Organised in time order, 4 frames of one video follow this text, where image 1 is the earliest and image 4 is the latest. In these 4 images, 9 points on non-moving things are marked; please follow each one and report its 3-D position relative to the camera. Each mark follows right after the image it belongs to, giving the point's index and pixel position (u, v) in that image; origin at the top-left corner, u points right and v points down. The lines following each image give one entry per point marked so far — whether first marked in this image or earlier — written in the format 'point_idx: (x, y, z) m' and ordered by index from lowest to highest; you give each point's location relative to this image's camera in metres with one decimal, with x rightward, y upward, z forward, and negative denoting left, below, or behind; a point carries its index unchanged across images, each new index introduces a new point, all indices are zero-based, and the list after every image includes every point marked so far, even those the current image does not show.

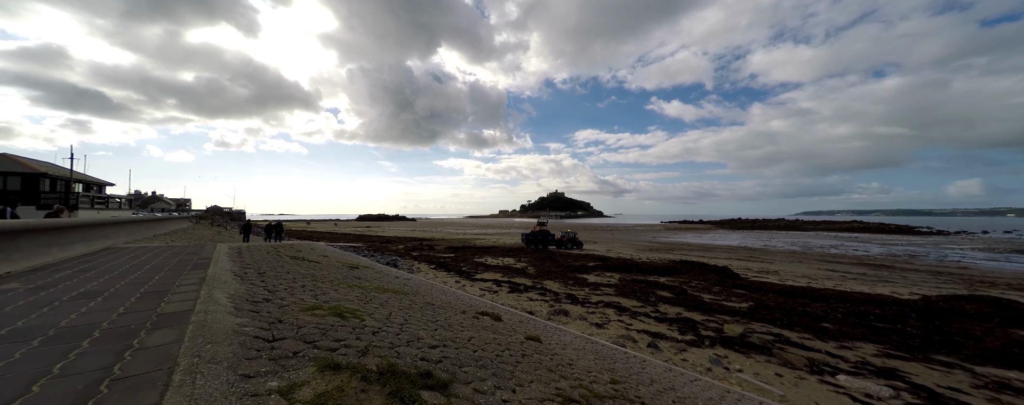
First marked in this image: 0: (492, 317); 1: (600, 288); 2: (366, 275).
0: (-0.4, -2.5, +6.4) m
1: (+4.7, -4.6, +15.8) m
2: (-4.6, -2.3, +9.3) m
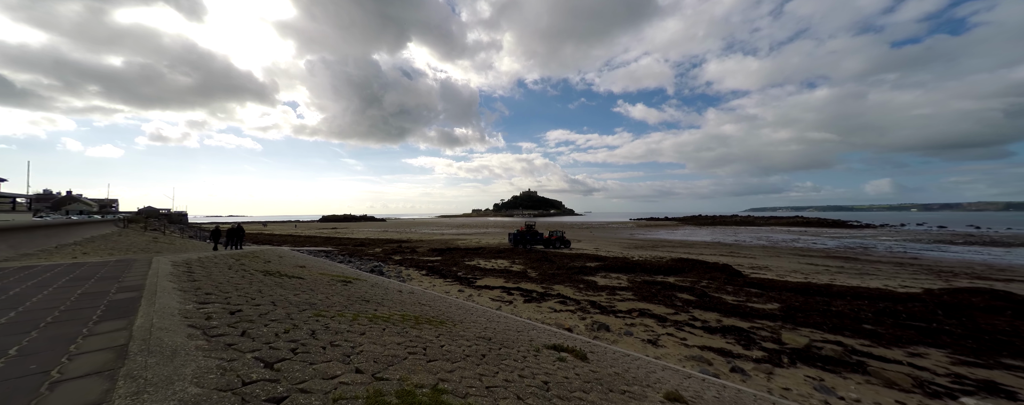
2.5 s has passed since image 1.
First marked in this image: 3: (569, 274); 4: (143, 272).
0: (+1.0, -2.4, +4.7) m
1: (+5.1, -4.4, +14.5) m
2: (-3.4, -2.2, +7.2) m
3: (+3.7, -4.7, +19.6) m
4: (-6.8, -1.2, +5.4) m
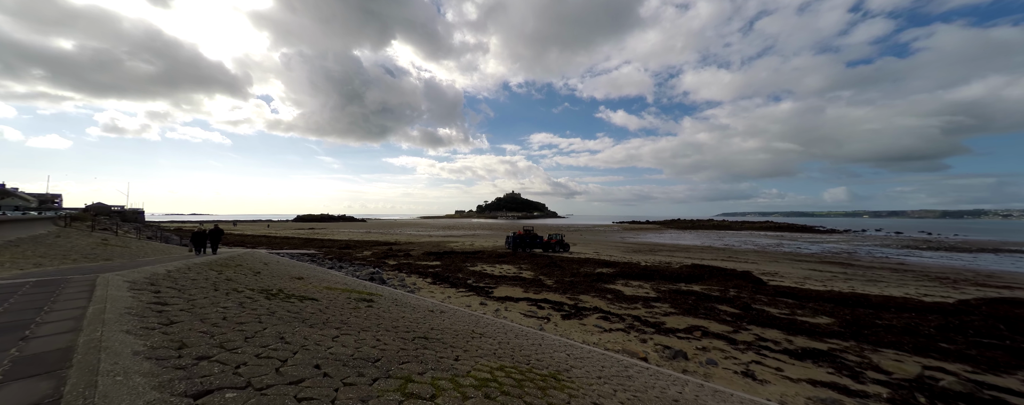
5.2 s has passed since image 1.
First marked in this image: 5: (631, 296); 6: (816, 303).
0: (+2.8, -2.4, +3.1) m
1: (+6.3, -4.6, +13.2) m
2: (-1.8, -2.2, +5.4) m
3: (+4.5, -4.9, +18.2) m
4: (-5.0, -1.1, +3.4) m
5: (+5.9, -4.7, +14.9) m
6: (+14.3, -4.8, +14.1) m
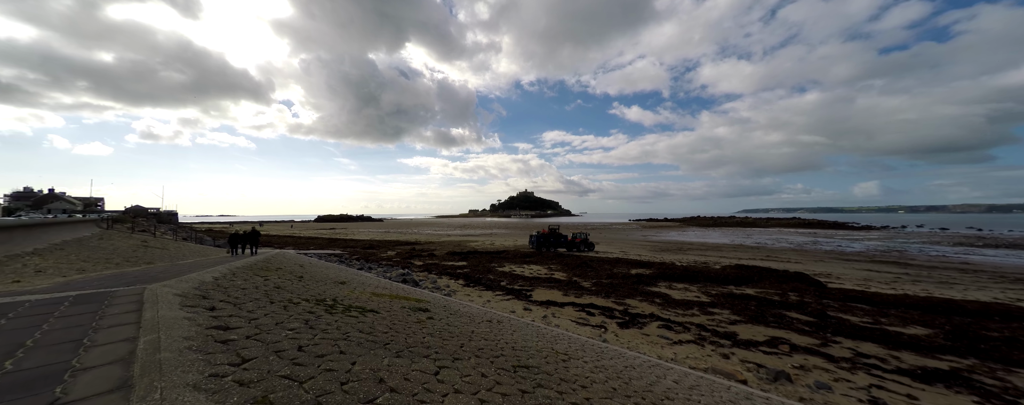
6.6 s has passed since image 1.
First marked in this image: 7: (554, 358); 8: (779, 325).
0: (+4.1, -2.3, +2.1) m
1: (+8.1, -4.4, +12.0) m
2: (-0.3, -2.1, +4.6) m
3: (+6.6, -4.7, +17.1) m
4: (-3.6, -1.1, +2.8) m
5: (+7.9, -4.5, +13.8) m
6: (+16.2, -4.5, +12.5) m
7: (+0.6, -2.3, +4.4) m
8: (+9.4, -4.3, +10.5) m
